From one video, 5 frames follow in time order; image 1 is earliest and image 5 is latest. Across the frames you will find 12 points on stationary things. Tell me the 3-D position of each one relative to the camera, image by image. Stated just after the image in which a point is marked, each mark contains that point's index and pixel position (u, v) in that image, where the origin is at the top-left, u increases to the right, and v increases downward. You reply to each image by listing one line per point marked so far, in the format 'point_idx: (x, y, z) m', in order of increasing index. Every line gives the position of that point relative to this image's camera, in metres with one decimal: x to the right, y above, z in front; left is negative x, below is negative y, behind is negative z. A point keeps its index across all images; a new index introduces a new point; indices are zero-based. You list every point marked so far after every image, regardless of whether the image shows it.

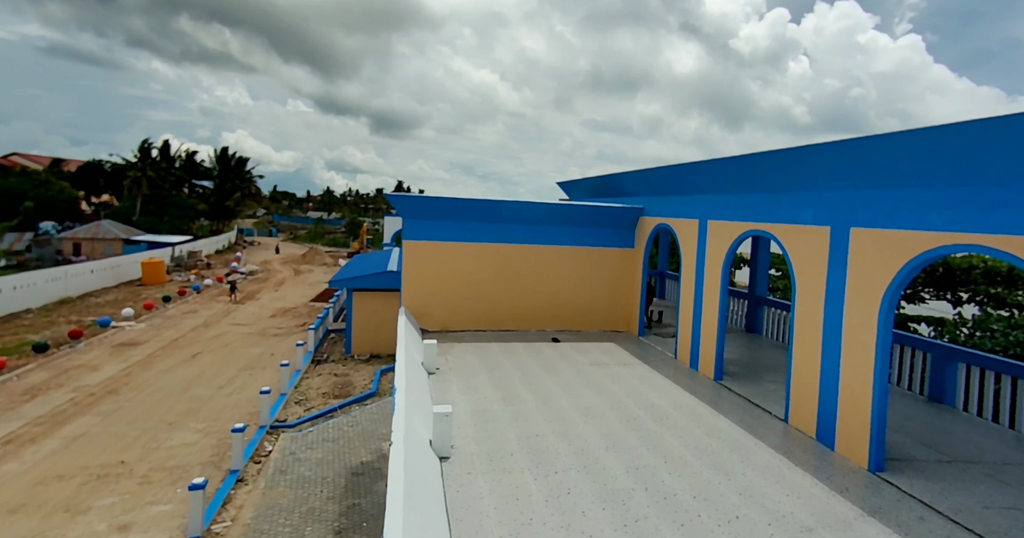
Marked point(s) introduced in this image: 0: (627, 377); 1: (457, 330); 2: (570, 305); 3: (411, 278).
0: (+1.4, -1.3, +6.5) m
1: (-0.9, -1.0, +8.5) m
2: (+0.9, -0.6, +8.8) m
3: (-1.7, -0.1, +8.3) m
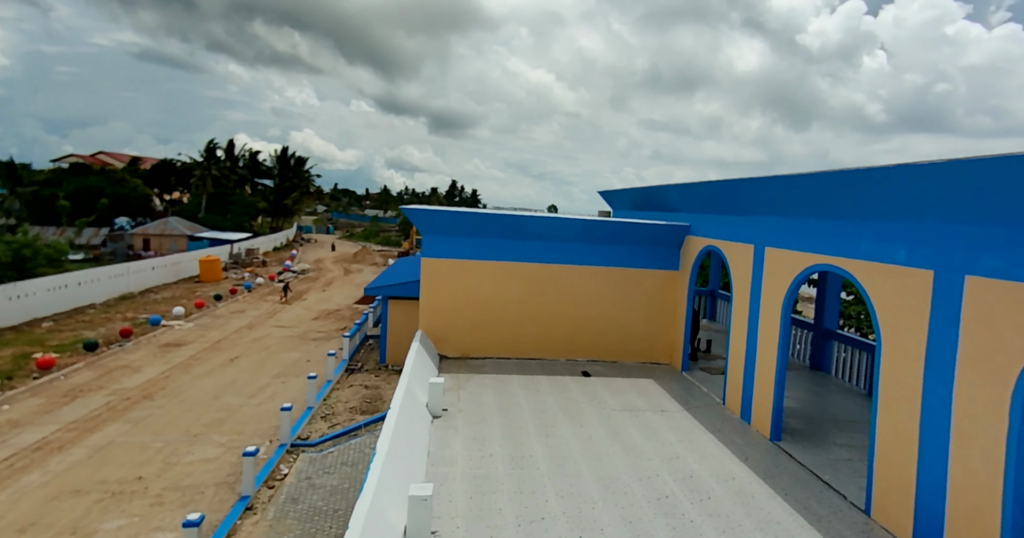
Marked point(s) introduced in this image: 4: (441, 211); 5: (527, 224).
0: (+1.6, -1.7, +5.5) m
1: (-0.5, -1.3, +7.8) m
2: (+1.4, -1.0, +7.9) m
3: (-1.3, -0.4, +7.7) m
4: (-1.0, +0.8, +7.3) m
5: (+0.2, +0.7, +7.5) m
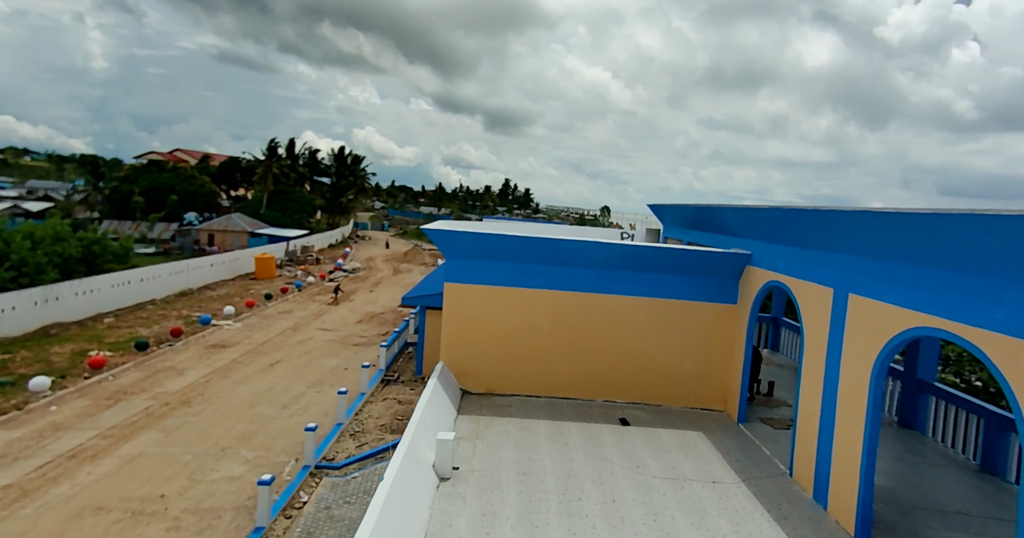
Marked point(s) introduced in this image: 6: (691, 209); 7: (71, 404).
0: (+1.8, -2.1, +4.6) m
1: (-0.1, -1.7, +7.1) m
2: (+1.8, -1.4, +7.0) m
3: (-0.8, -0.8, +7.0) m
4: (-0.6, +0.5, +6.6) m
5: (+0.6, +0.3, +6.7) m
6: (+3.0, +1.0, +8.7) m
7: (-9.7, -3.0, +11.5) m
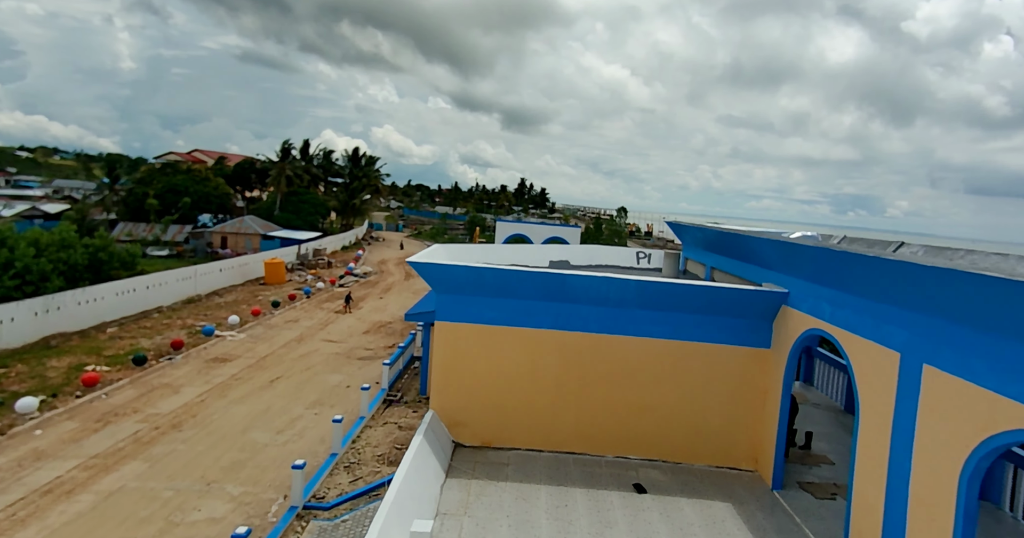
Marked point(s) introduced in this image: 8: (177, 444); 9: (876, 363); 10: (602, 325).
0: (+1.7, -2.6, +3.8) m
1: (-0.1, -2.1, +6.3) m
2: (+1.8, -1.8, +6.2) m
3: (-0.8, -1.2, +6.2) m
4: (-0.6, 0.0, +5.8) m
5: (+0.6, -0.2, +5.9) m
6: (+3.1, +0.6, +7.8) m
7: (-9.6, -3.3, +11.0) m
8: (-6.9, -3.6, +10.7) m
9: (+3.0, -0.8, +4.3) m
10: (+1.1, -0.7, +6.1) m
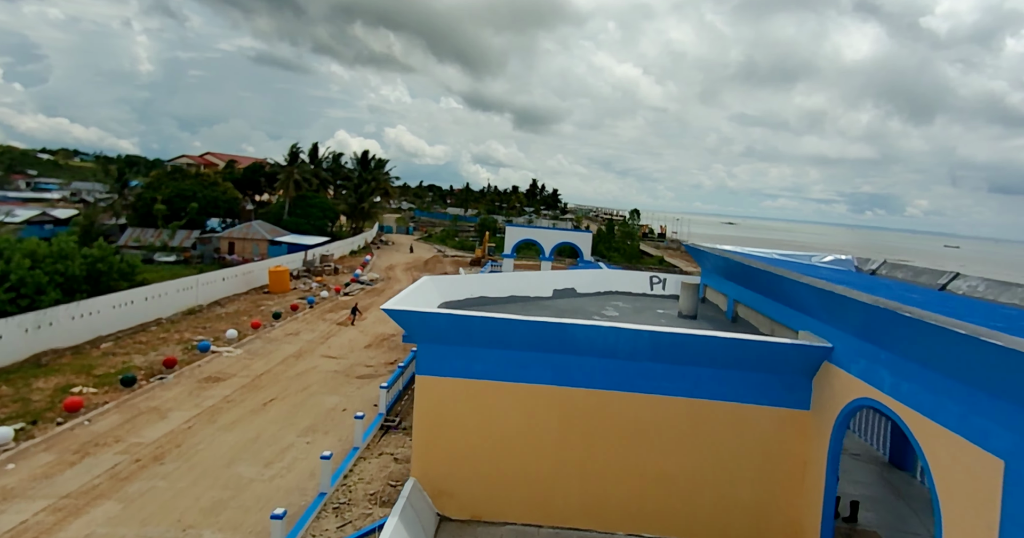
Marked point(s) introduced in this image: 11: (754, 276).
0: (+1.6, -3.0, +2.9) m
1: (-0.2, -2.6, +5.4) m
2: (+1.8, -2.3, +5.3) m
3: (-0.9, -1.7, +5.4) m
4: (-0.7, -0.4, +5.0) m
5: (+0.6, -0.6, +5.0) m
6: (+3.0, +0.1, +6.9) m
7: (-9.5, -3.8, +10.4) m
8: (-6.8, -4.0, +10.1) m
9: (+2.9, -1.2, +3.4) m
10: (+1.0, -1.1, +5.3) m
11: (+3.1, -0.1, +6.6) m
